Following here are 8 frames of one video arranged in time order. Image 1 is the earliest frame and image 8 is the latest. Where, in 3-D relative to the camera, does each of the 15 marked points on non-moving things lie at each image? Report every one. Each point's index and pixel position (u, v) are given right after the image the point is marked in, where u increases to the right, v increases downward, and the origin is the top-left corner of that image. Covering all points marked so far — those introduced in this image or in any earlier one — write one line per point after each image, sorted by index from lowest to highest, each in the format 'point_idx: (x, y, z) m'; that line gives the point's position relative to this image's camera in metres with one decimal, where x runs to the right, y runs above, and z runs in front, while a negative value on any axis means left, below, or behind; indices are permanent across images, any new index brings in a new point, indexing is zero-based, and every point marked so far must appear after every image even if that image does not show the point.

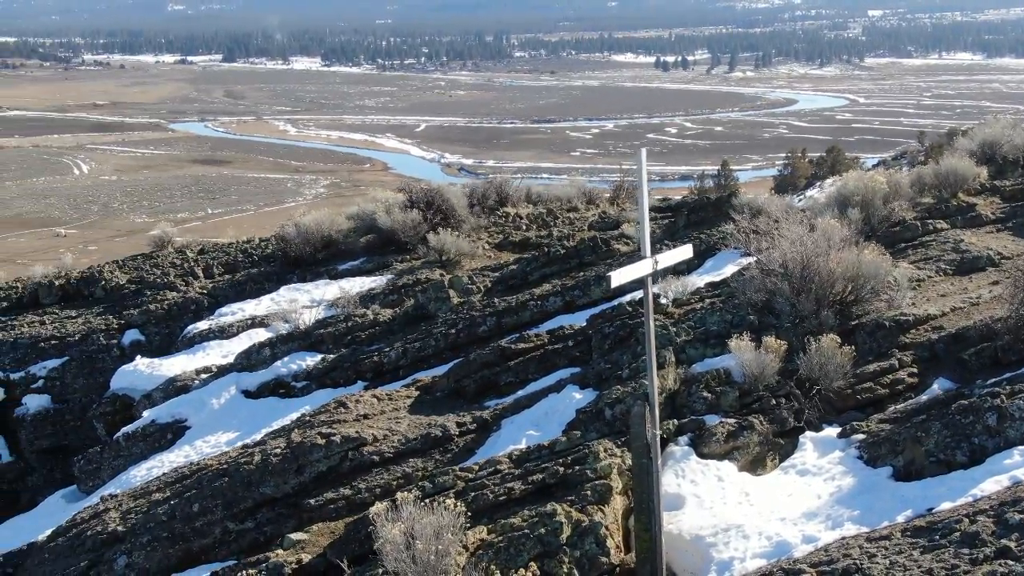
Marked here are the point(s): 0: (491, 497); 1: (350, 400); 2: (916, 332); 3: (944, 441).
0: (-0.1, -1.0, +6.9) m
1: (-1.1, -0.7, +9.8) m
2: (+2.3, -0.3, +8.6) m
3: (+2.0, -0.7, +6.9) m
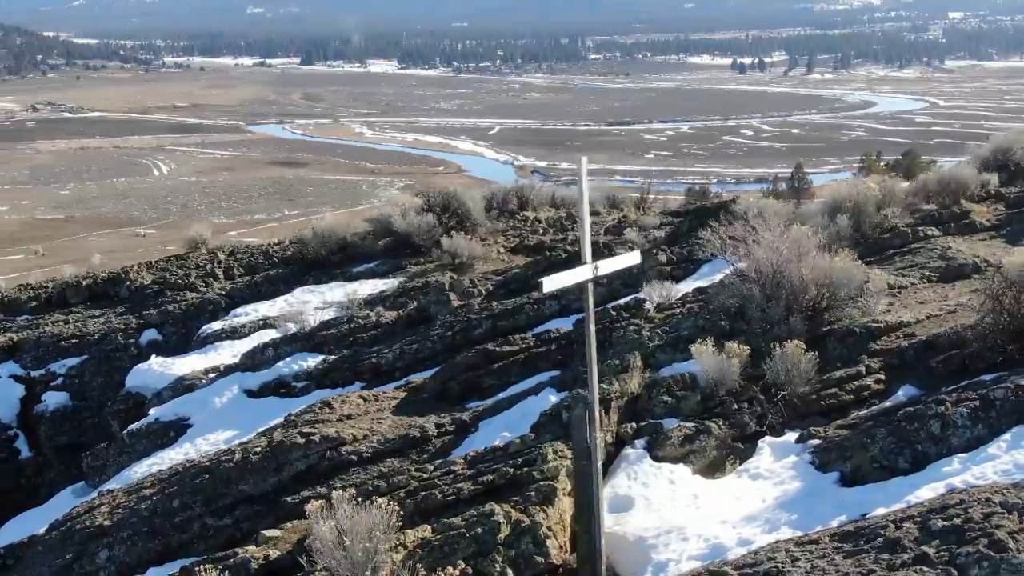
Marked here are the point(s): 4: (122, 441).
0: (-0.3, -1.0, +7.1) m
1: (-1.2, -0.8, +10.0) m
2: (+2.2, -0.3, +8.6) m
3: (+1.8, -0.7, +7.0) m
4: (-3.1, -1.2, +11.8) m
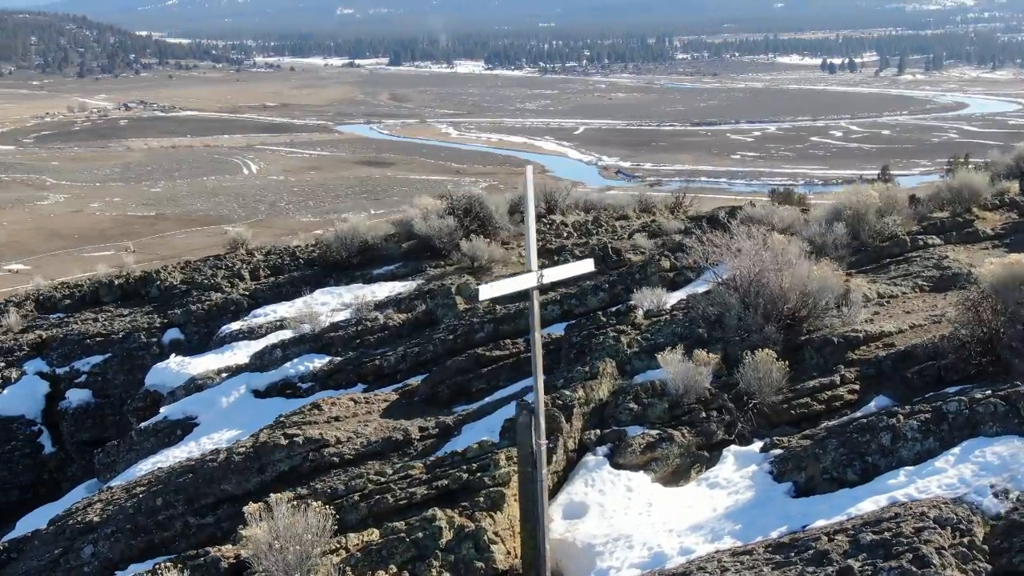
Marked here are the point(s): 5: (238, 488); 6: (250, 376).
0: (-0.6, -1.0, +7.1) m
1: (-1.3, -0.8, +10.1) m
2: (+2.0, -0.4, +8.5) m
3: (+1.5, -0.8, +7.0) m
4: (-3.1, -1.2, +12.0) m
5: (-1.7, -1.2, +9.1) m
6: (-2.2, -0.7, +12.3) m
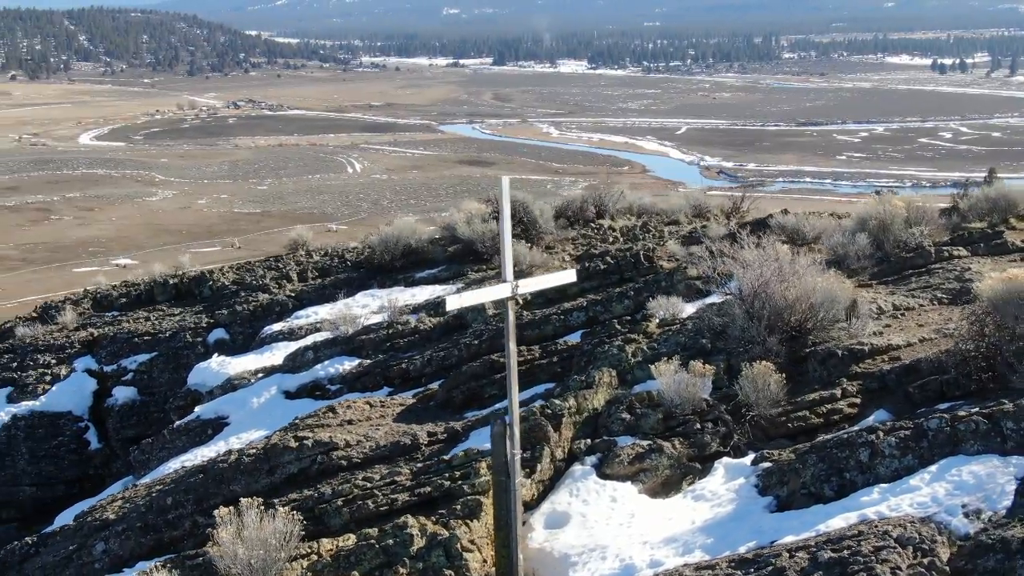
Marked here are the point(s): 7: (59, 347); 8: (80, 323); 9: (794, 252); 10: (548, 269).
0: (-0.7, -1.1, +7.2) m
1: (-1.2, -0.8, +10.2) m
2: (+2.0, -0.4, +8.4) m
3: (+1.4, -0.9, +6.9) m
4: (-2.8, -1.2, +12.3) m
5: (-1.7, -1.2, +9.2) m
6: (-1.9, -0.8, +12.5) m
7: (-4.8, -0.6, +15.7) m
8: (-4.8, -0.4, +16.6) m
9: (+1.8, +0.2, +9.5) m
10: (+0.4, +0.2, +14.7) m
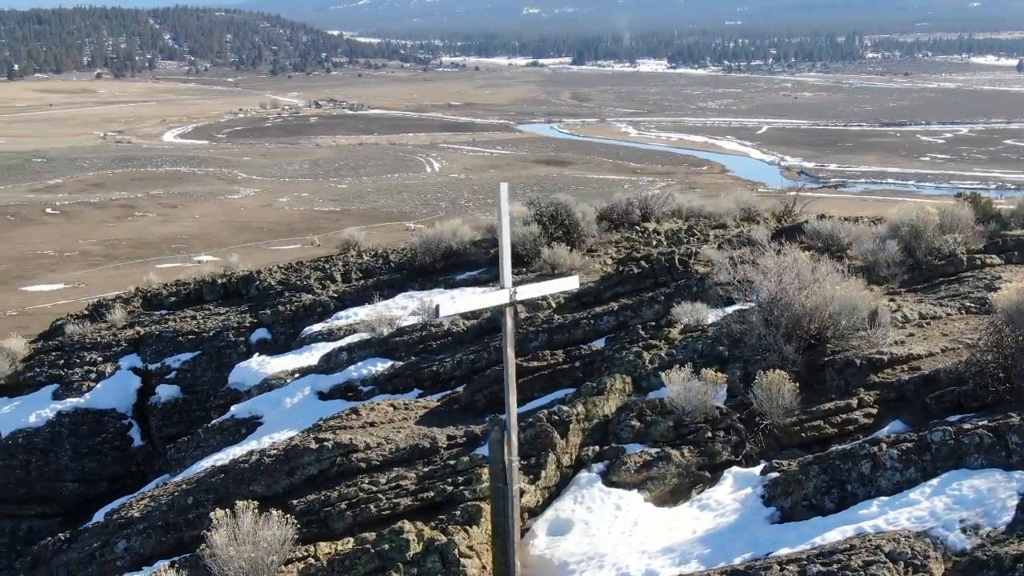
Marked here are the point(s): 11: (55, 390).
0: (-0.7, -1.1, +7.2) m
1: (-1.0, -0.8, +10.3) m
2: (+2.1, -0.5, +8.3) m
3: (+1.4, -0.9, +6.8) m
4: (-2.6, -1.2, +12.4) m
5: (-1.5, -1.3, +9.3) m
6: (-1.7, -0.8, +12.6) m
7: (-4.3, -0.6, +15.9) m
8: (-4.3, -0.4, +16.8) m
9: (+1.9, +0.2, +9.4) m
10: (+0.7, +0.2, +14.7) m
11: (-4.6, -1.0, +15.0) m
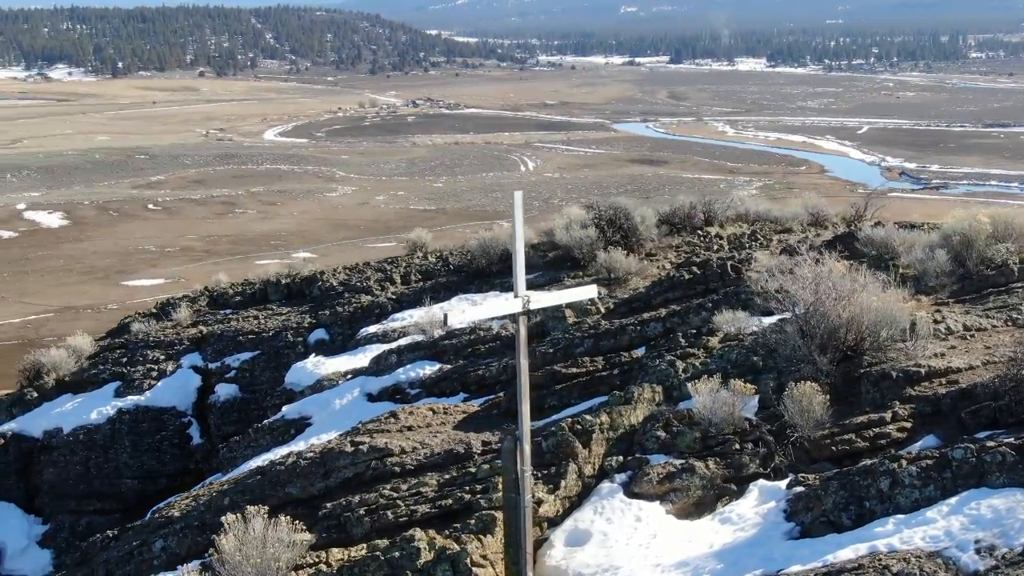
0: (-0.6, -1.1, +7.2) m
1: (-0.7, -0.9, +10.3) m
2: (+2.3, -0.5, +8.2) m
3: (+1.5, -1.0, +6.7) m
4: (-2.2, -1.2, +12.5) m
5: (-1.3, -1.3, +9.4) m
6: (-1.2, -0.8, +12.6) m
7: (-3.7, -0.6, +16.1) m
8: (-3.7, -0.4, +17.1) m
9: (+2.1, +0.1, +9.2) m
10: (+1.3, +0.1, +14.6) m
11: (-4.0, -1.0, +15.2) m
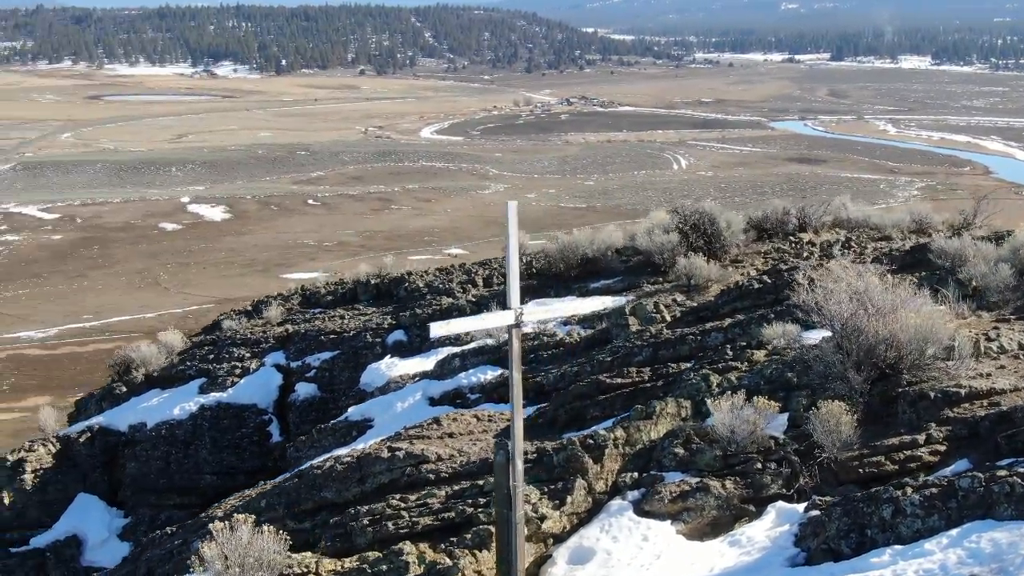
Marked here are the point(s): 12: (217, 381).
0: (-0.6, -1.2, +7.2) m
1: (-0.4, -0.9, +10.2) m
2: (+2.4, -0.6, +7.8) m
3: (+1.4, -1.0, +6.4) m
4: (-1.7, -1.2, +12.6) m
5: (-1.1, -1.3, +9.4) m
6: (-0.7, -0.8, +12.6) m
7: (-2.8, -0.6, +16.3) m
8: (-2.7, -0.3, +17.2) m
9: (+2.4, 0.0, +8.9) m
10: (+2.0, 0.0, +14.3) m
11: (-3.2, -1.0, +15.5) m
12: (-3.0, -1.0, +15.4) m
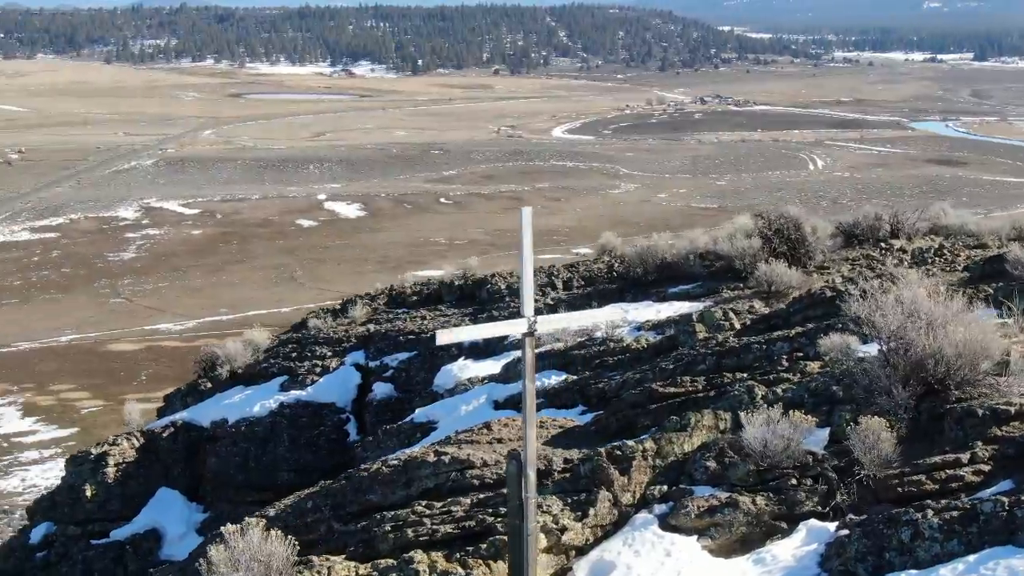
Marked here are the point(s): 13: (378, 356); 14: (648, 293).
0: (-0.5, -1.2, +7.1) m
1: (-0.1, -0.9, +10.1) m
2: (+2.5, -0.7, +7.5) m
3: (+1.5, -1.1, +6.2) m
4: (-1.1, -1.3, +12.6) m
5: (-0.8, -1.3, +9.3) m
6: (-0.1, -0.8, +12.5) m
7: (-1.9, -0.6, +16.4) m
8: (-1.7, -0.3, +17.3) m
9: (+2.6, 0.0, +8.6) m
10: (+2.7, 0.0, +14.0) m
11: (-2.4, -1.0, +15.6) m
12: (-2.2, -1.0, +15.5) m
13: (-1.4, -0.7, +15.7) m
14: (+1.4, 0.0, +15.0) m
